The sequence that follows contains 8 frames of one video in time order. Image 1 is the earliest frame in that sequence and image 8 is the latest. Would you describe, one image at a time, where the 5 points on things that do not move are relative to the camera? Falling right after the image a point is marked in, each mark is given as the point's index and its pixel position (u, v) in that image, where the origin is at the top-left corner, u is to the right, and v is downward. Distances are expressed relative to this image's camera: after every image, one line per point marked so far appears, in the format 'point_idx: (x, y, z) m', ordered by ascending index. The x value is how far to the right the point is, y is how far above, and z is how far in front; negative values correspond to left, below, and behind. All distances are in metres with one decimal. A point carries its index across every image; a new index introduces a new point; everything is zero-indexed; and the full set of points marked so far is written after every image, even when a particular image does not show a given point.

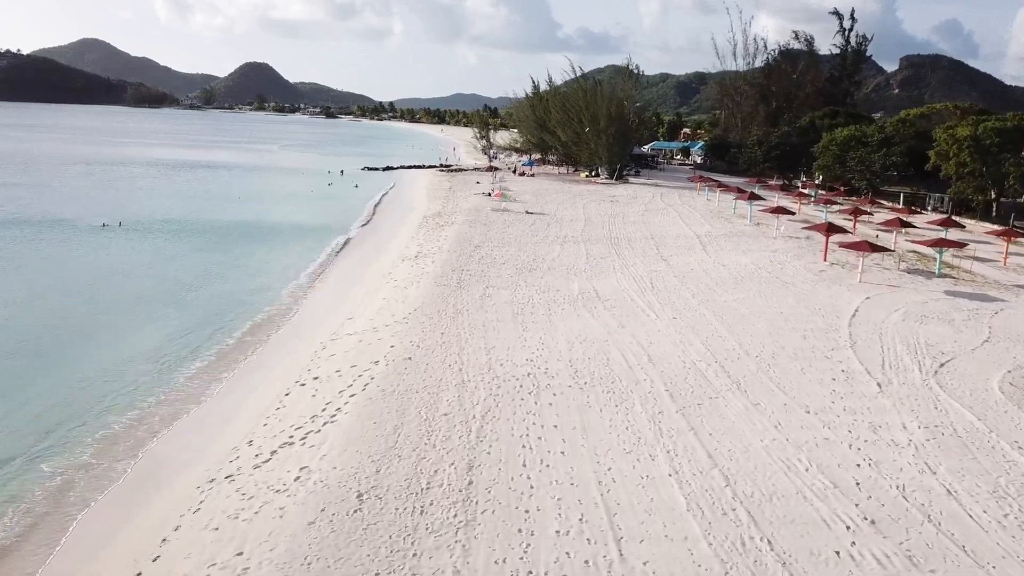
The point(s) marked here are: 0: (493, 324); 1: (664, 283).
0: (-0.4, -0.7, +14.8) m
1: (+3.8, +0.1, +19.1) m
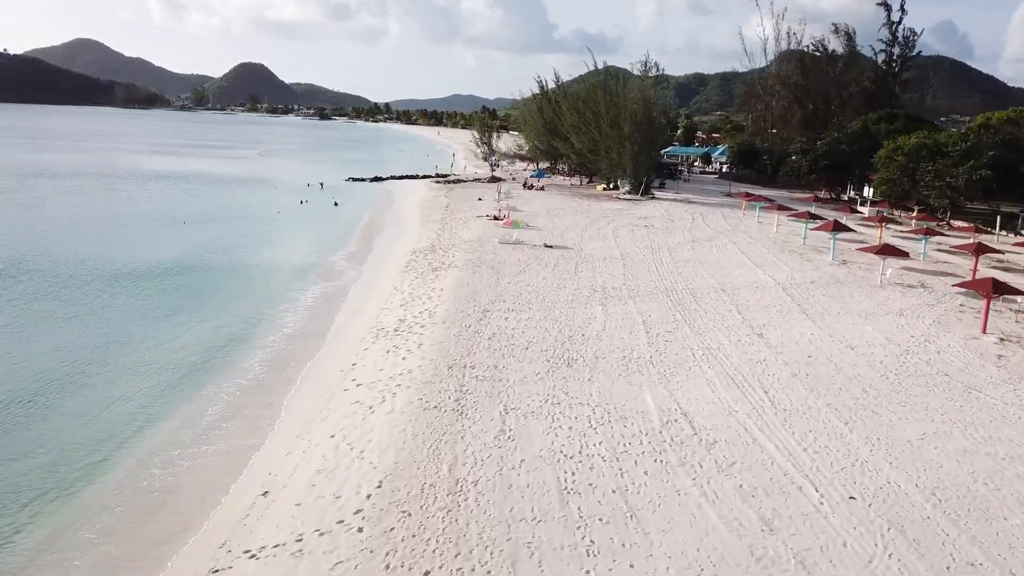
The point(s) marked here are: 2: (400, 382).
0: (+0.1, -2.5, +7.7) m
1: (+4.3, -1.7, +12.1) m
2: (-1.8, -1.5, +12.0) m
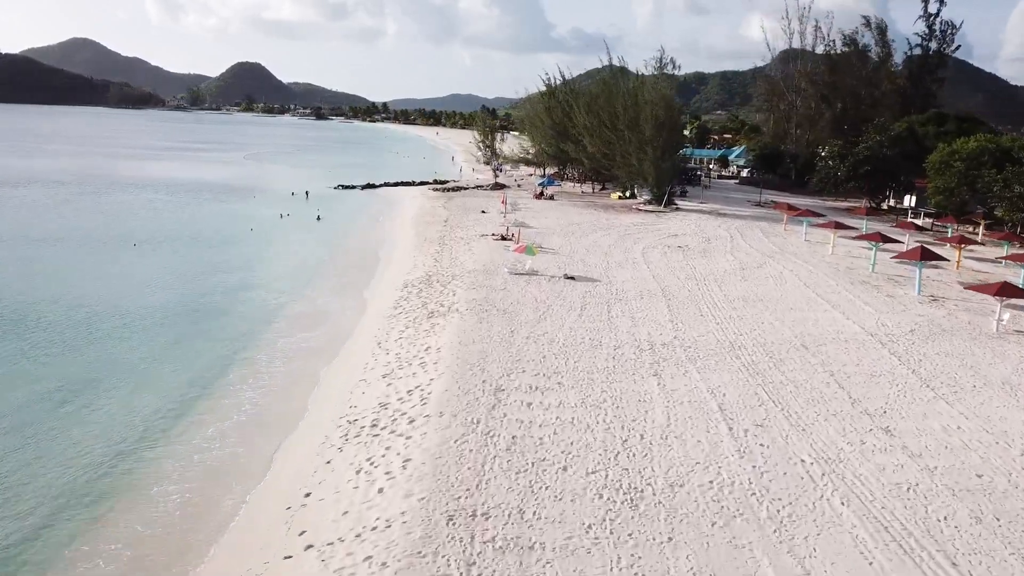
0: (+0.5, -3.6, +3.2) m
1: (+4.7, -2.8, +7.6) m
2: (-1.4, -2.6, +7.5) m
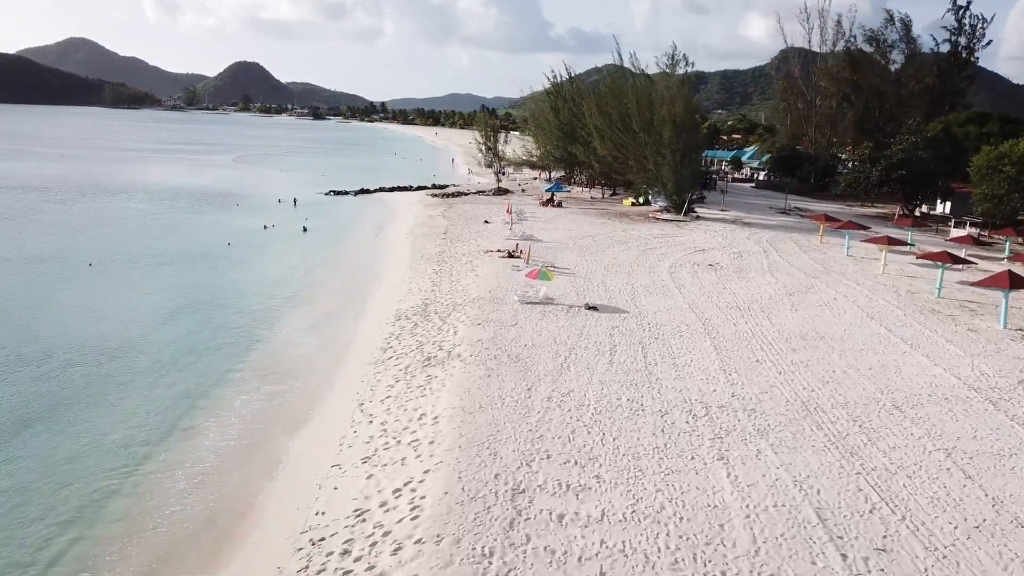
0: (+0.8, -4.3, +0.1) m
1: (+5.0, -3.5, +4.5) m
2: (-1.1, -3.4, +4.4) m
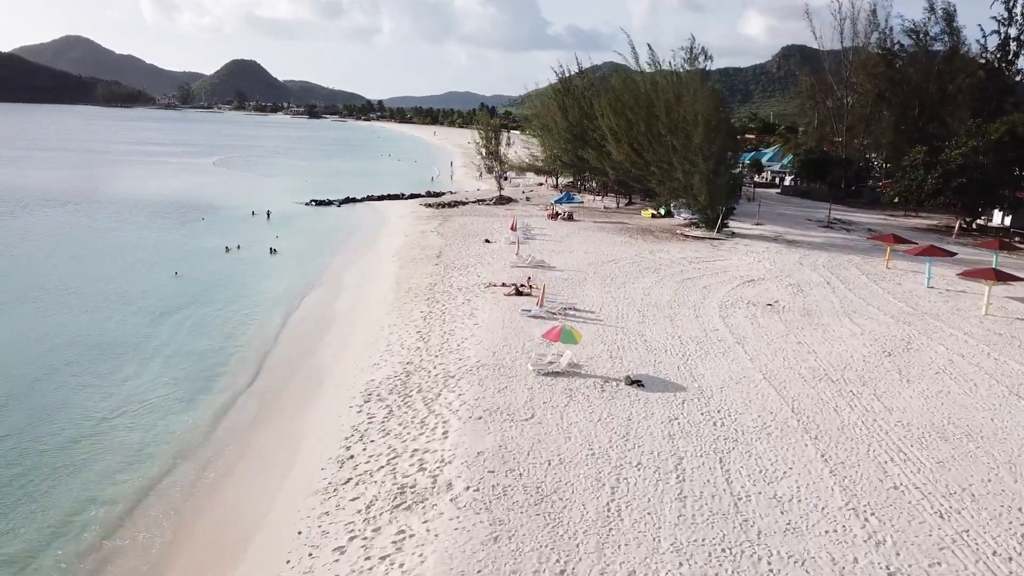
0: (+1.0, -5.5, -4.5) m
1: (+5.2, -4.6, -0.2) m
2: (-0.9, -4.5, -0.2) m
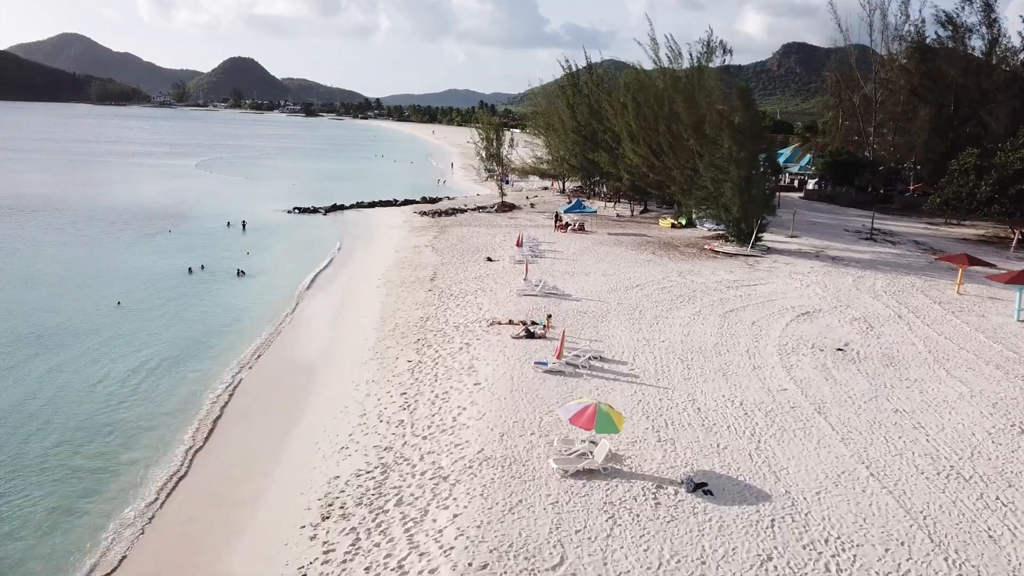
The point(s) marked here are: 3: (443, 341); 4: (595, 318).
0: (+1.2, -6.4, -8.0) m
1: (+5.4, -5.5, -3.7) m
2: (-0.7, -5.4, -3.7) m
3: (-1.4, -1.0, +15.4) m
4: (+1.8, -0.7, +16.4) m
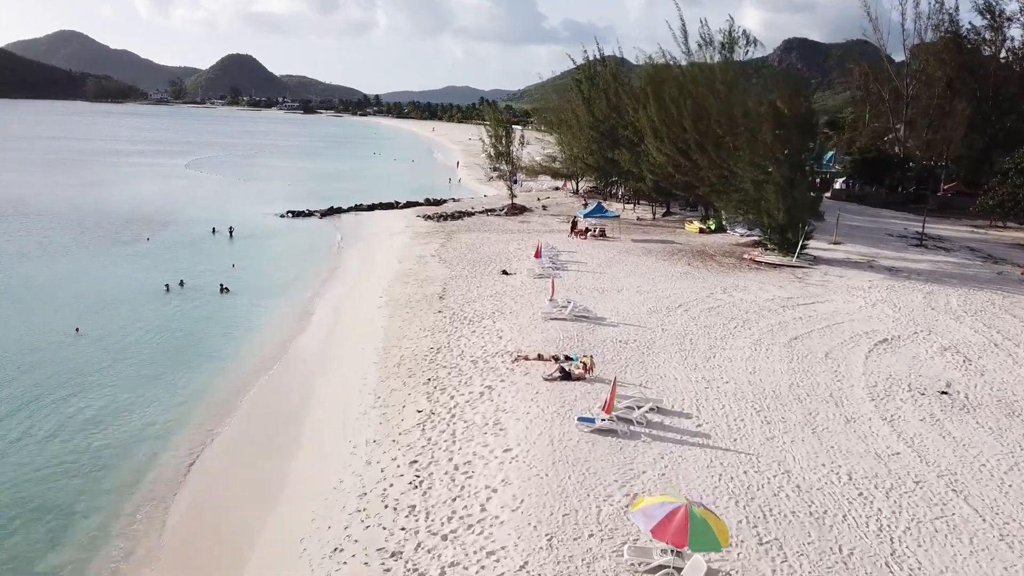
0: (+1.8, -6.9, -10.7) m
1: (+6.0, -6.0, -6.3) m
2: (-0.2, -5.9, -6.4) m
3: (-0.9, -1.5, +12.7) m
4: (+2.3, -1.1, +13.7) m
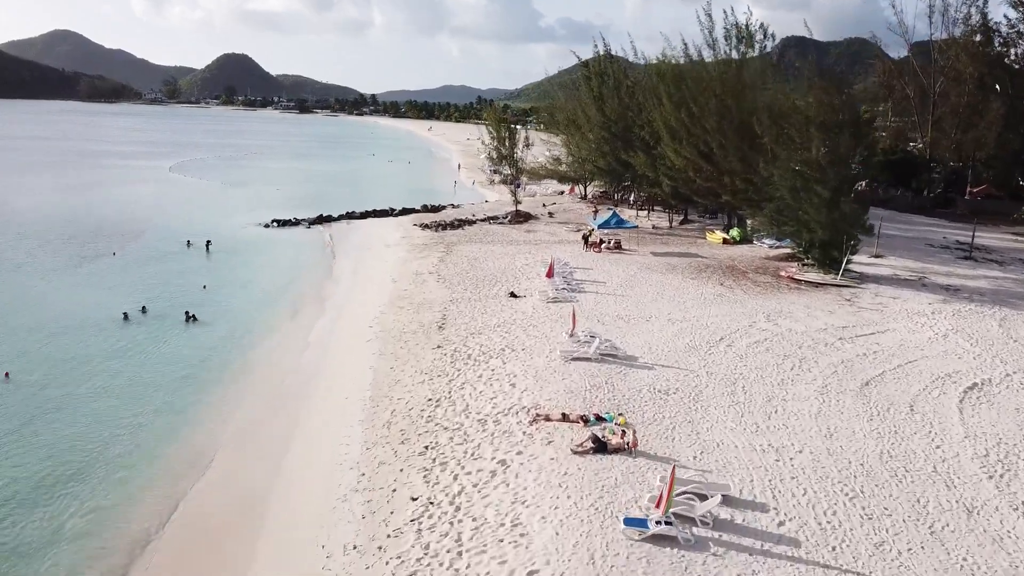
0: (+2.1, -7.6, -13.2) m
1: (+6.3, -6.7, -8.9) m
2: (+0.2, -6.6, -9.0) m
3: (-0.7, -2.1, +10.1) m
4: (+2.6, -1.7, +11.2) m
